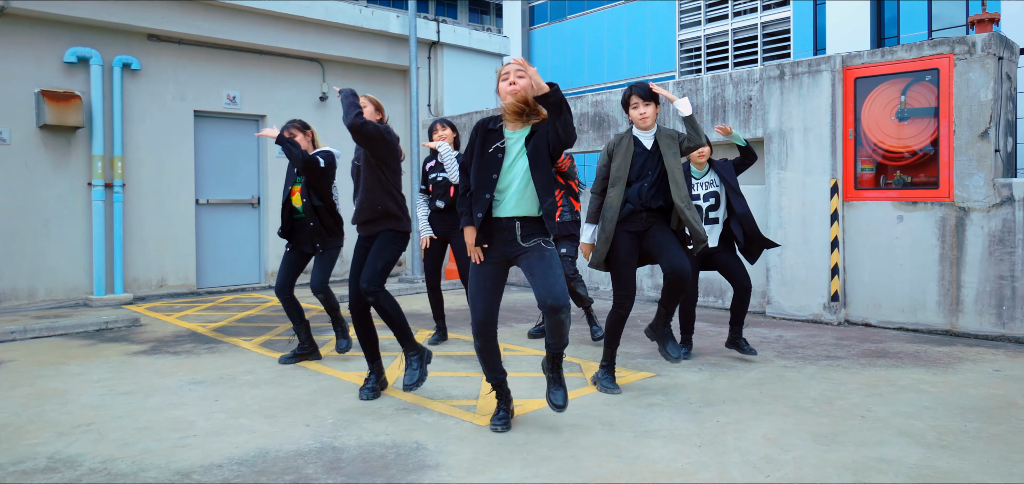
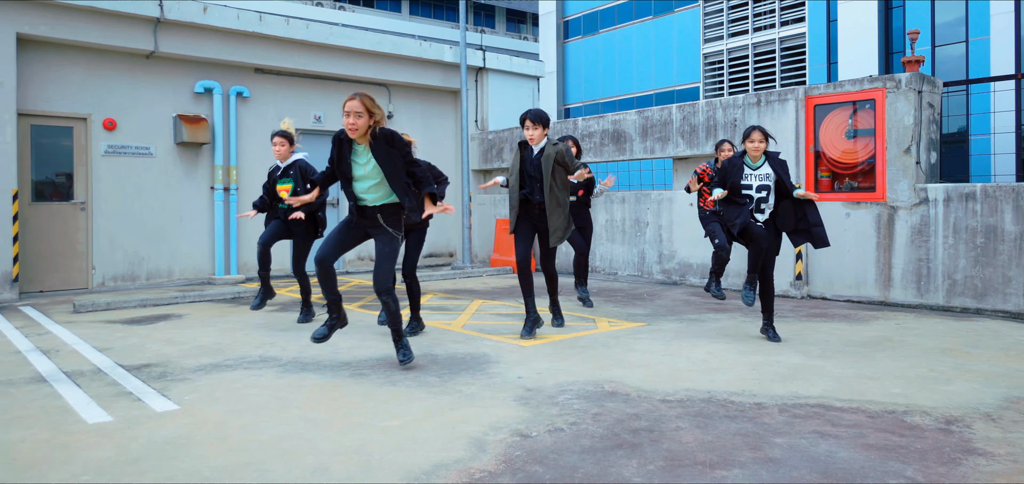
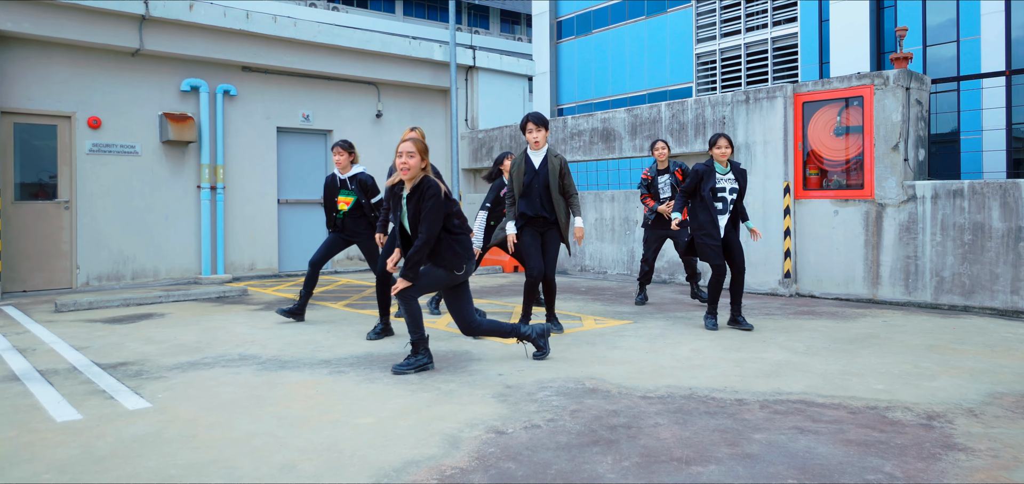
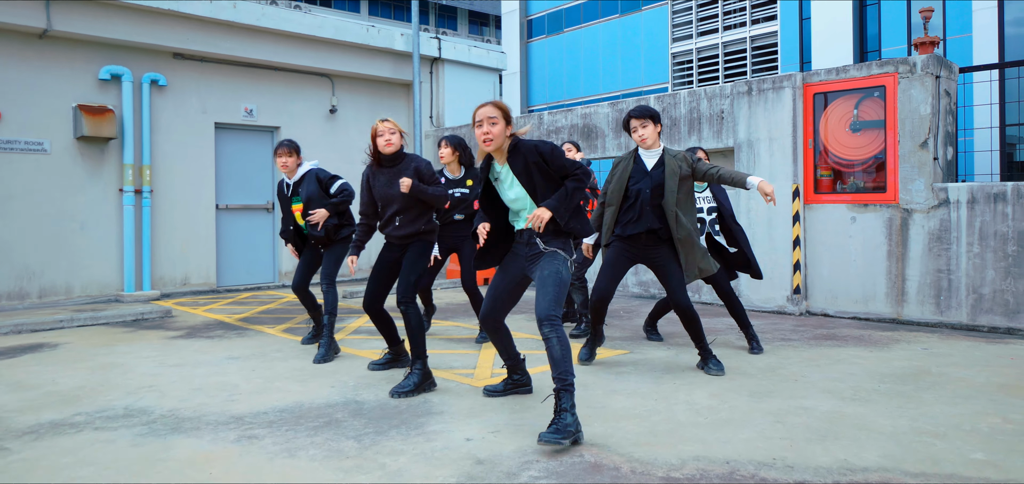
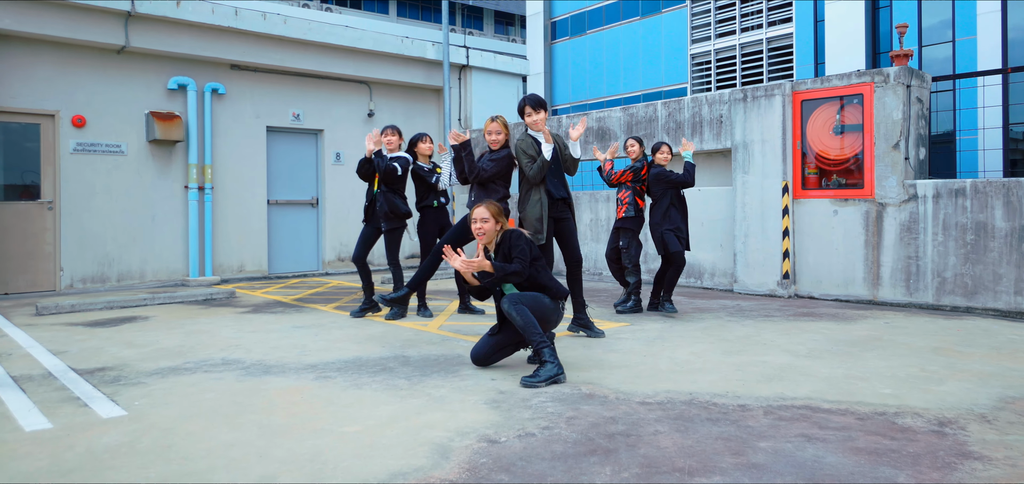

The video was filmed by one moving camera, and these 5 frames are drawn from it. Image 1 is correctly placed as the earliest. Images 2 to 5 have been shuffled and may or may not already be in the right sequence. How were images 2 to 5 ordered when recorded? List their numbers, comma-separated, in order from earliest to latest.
4, 5, 3, 2
